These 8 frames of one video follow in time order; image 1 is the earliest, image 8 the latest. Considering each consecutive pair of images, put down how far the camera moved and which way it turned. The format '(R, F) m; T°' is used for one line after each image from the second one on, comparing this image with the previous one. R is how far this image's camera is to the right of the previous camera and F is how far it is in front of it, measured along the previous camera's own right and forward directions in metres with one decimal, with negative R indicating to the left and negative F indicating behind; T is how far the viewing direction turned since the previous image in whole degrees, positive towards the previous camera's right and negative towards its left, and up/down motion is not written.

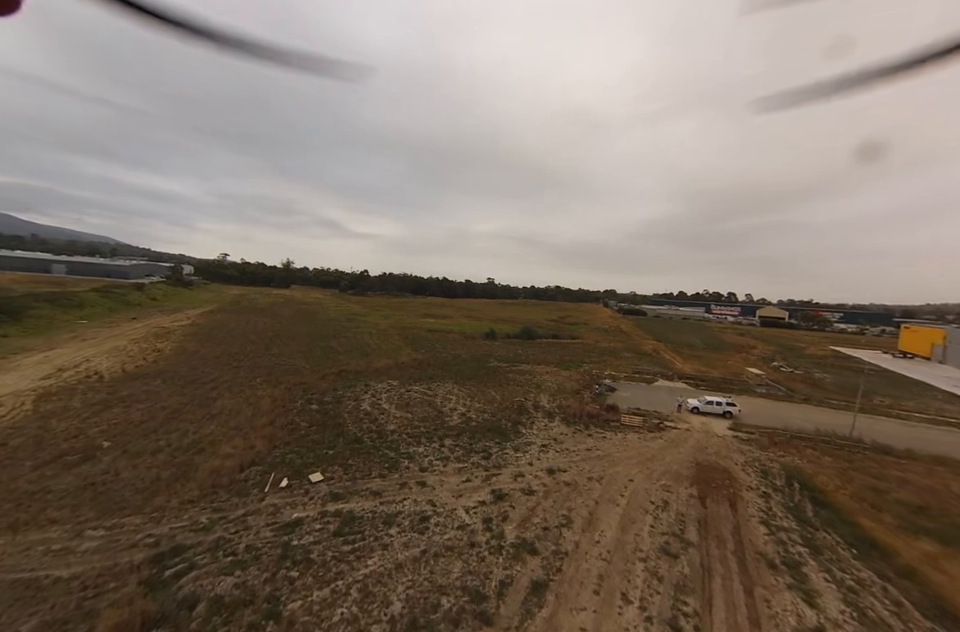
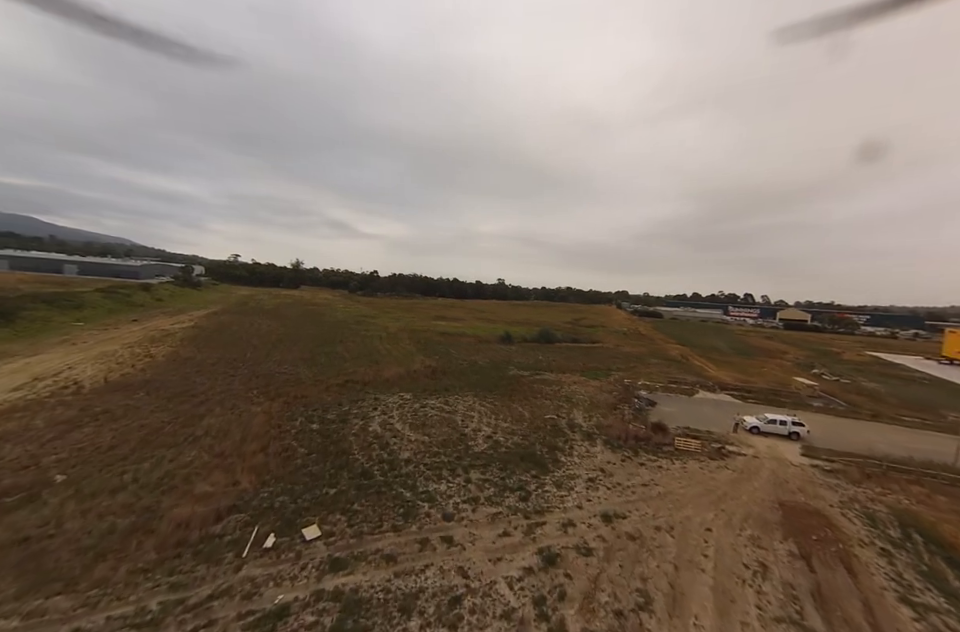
(-0.9, +2.9) m; -1°
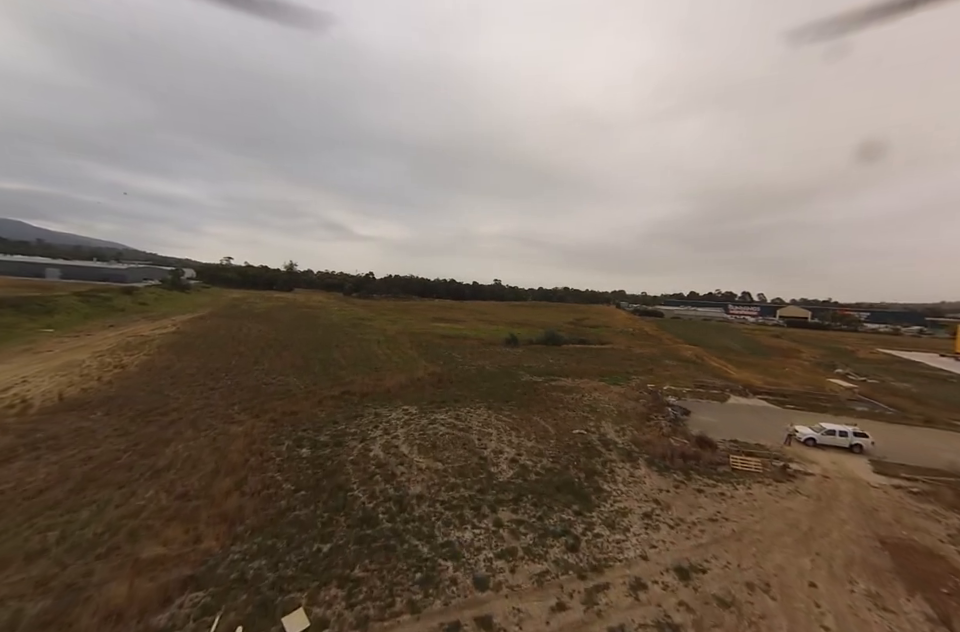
(-1.0, +2.6) m; +1°
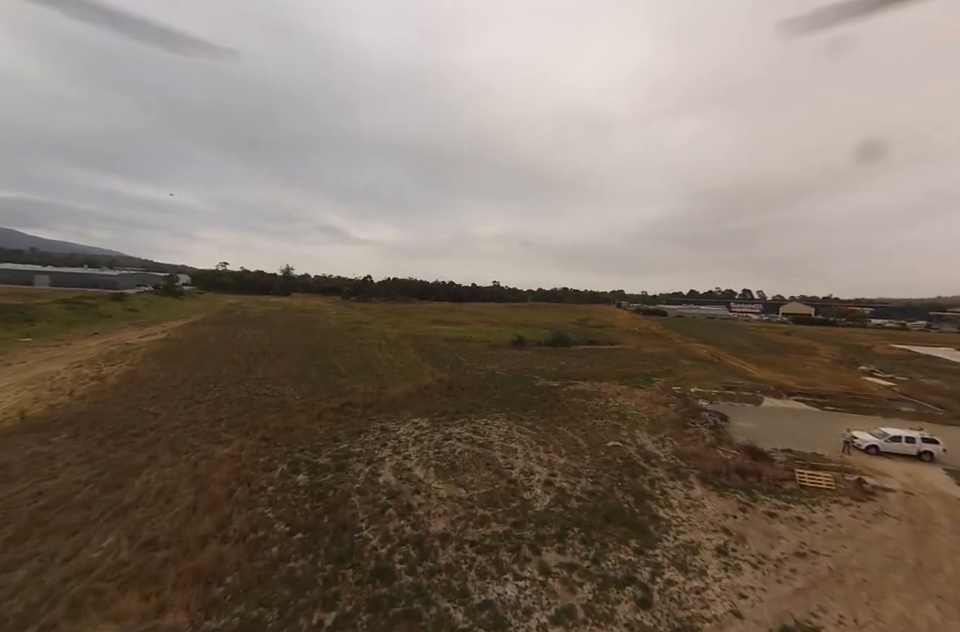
(-0.9, +2.0) m; 0°
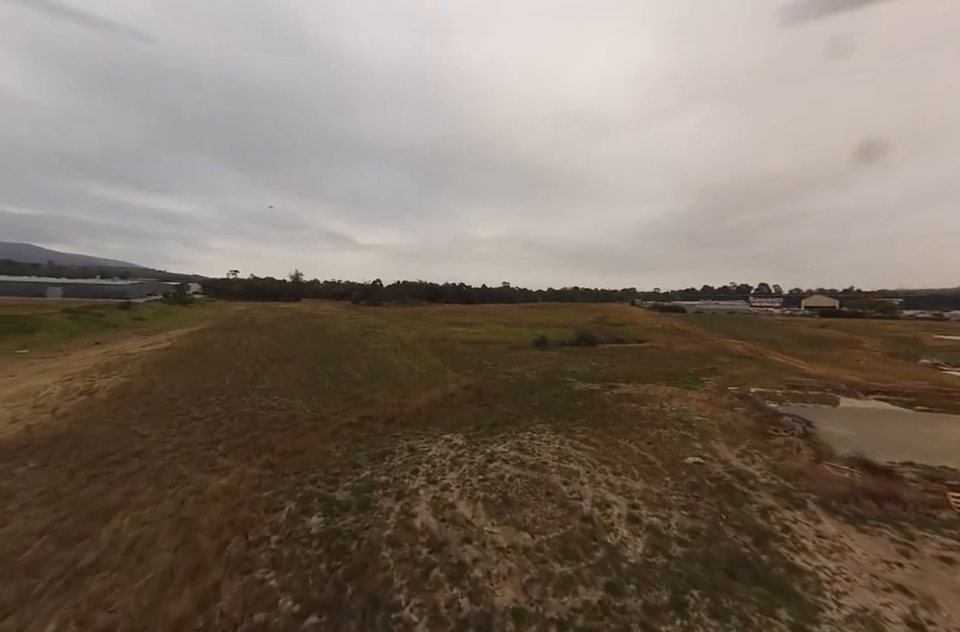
(-1.2, +2.6) m; -1°
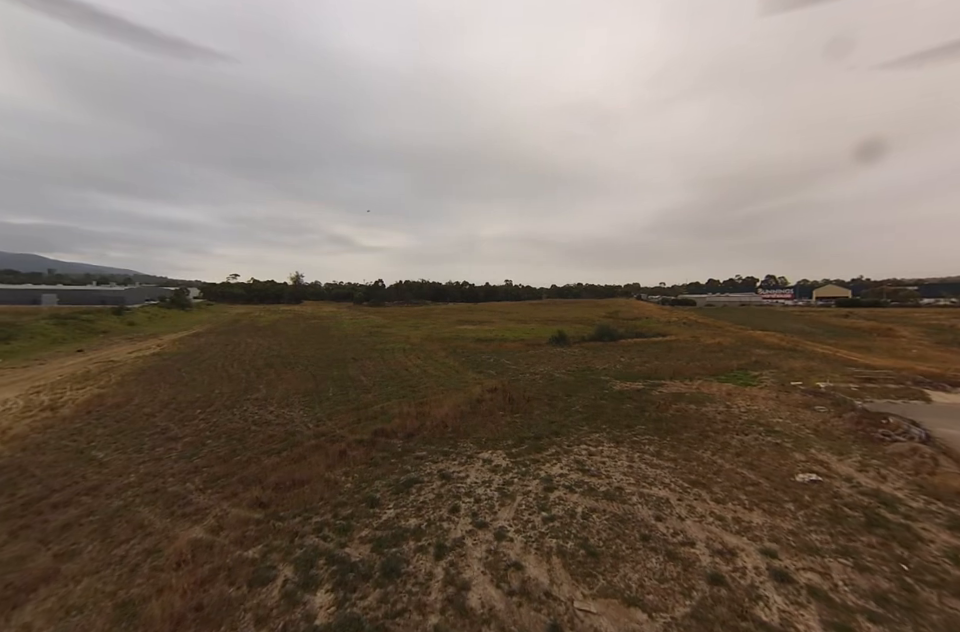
(-1.2, +2.8) m; 0°
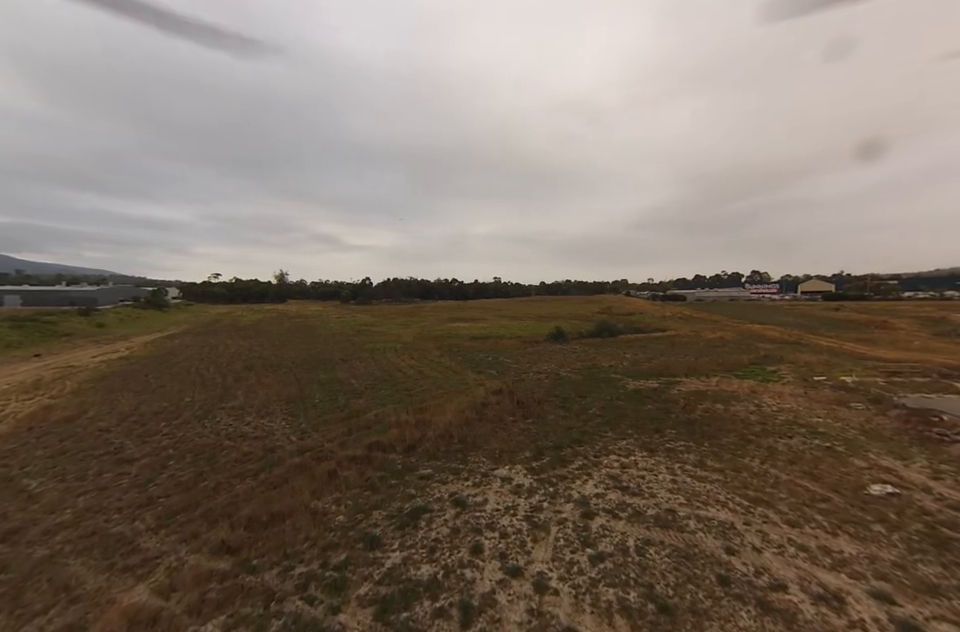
(-0.7, +1.7) m; +2°
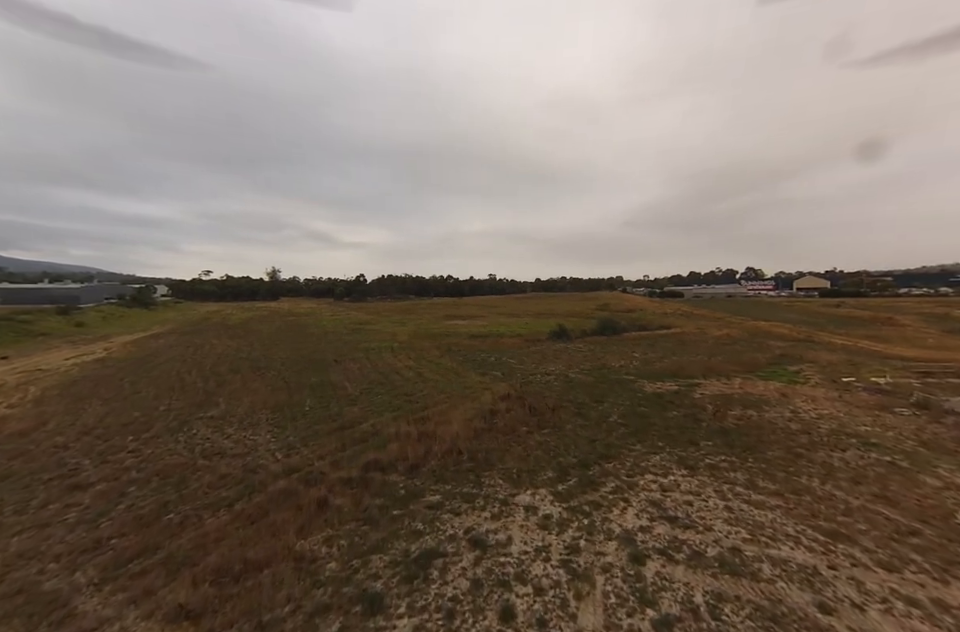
(-0.5, +1.4) m; +1°
